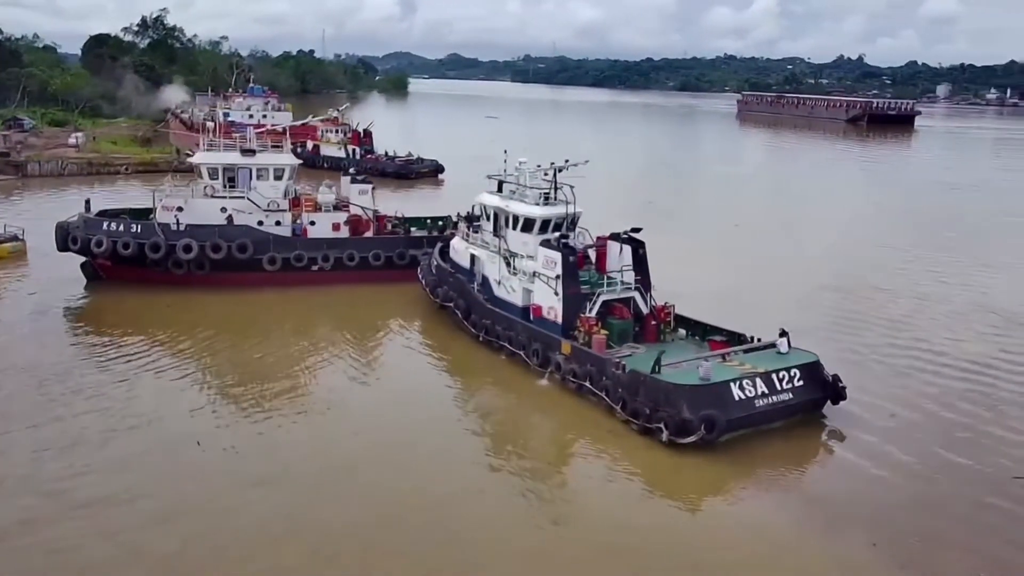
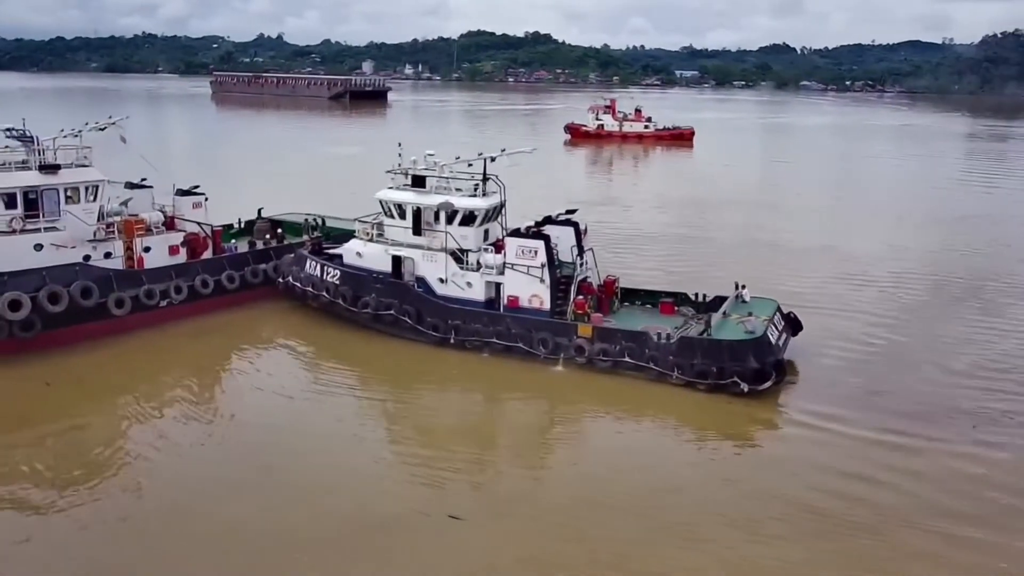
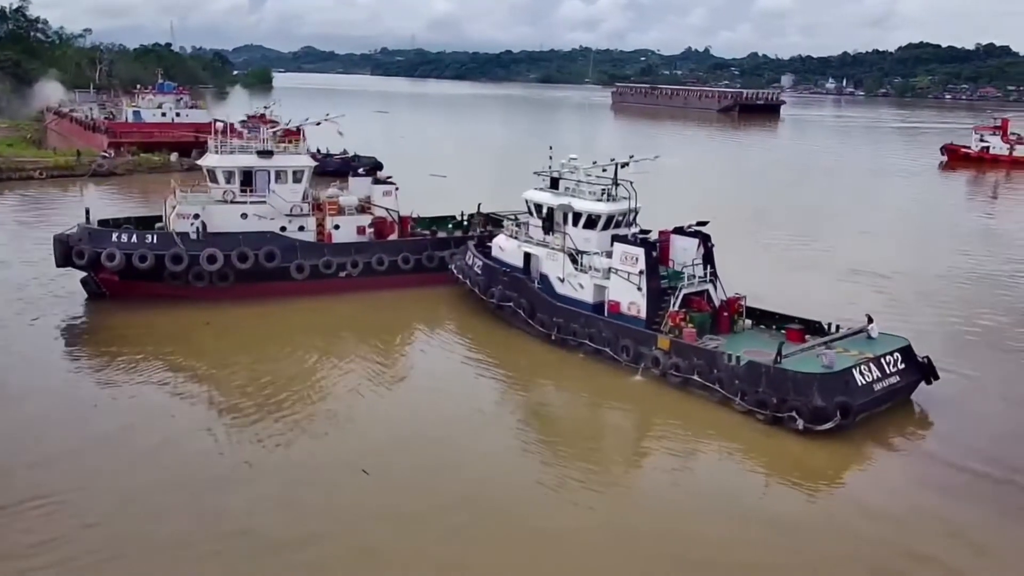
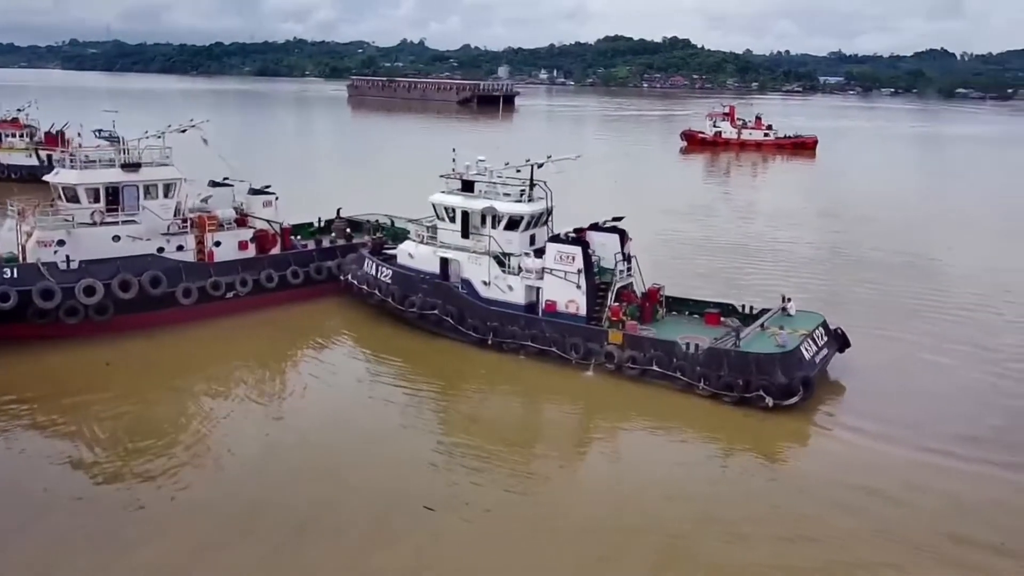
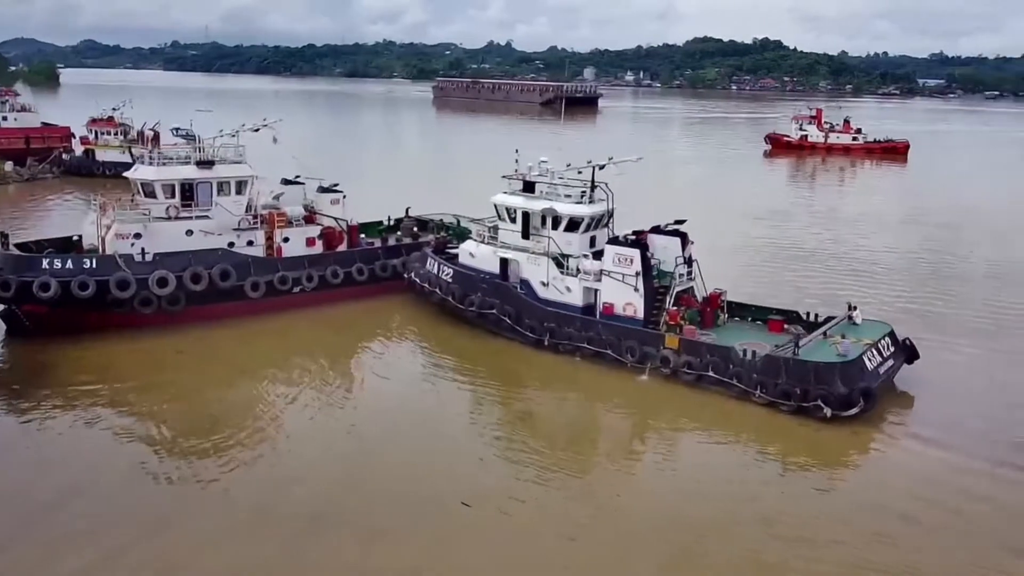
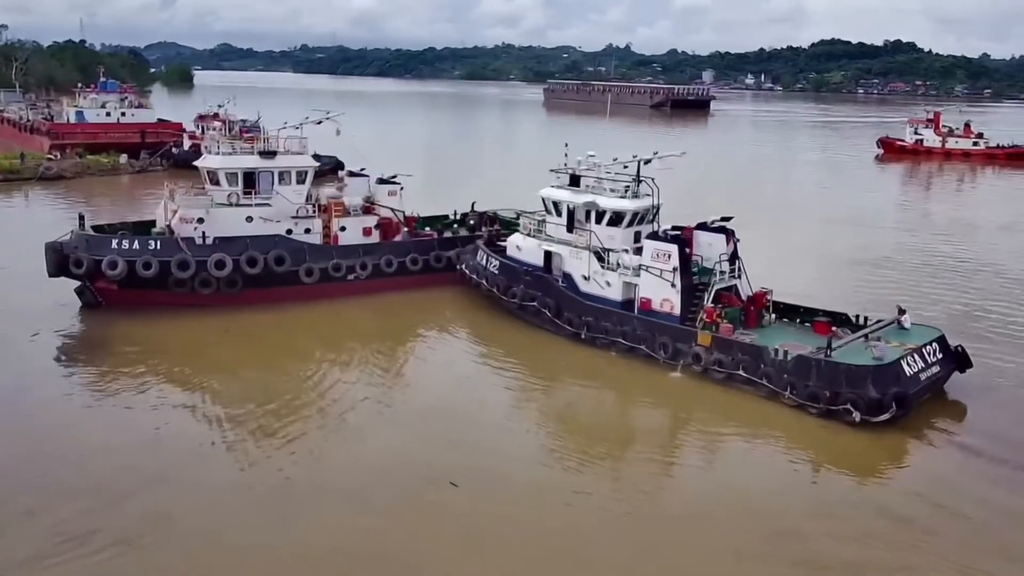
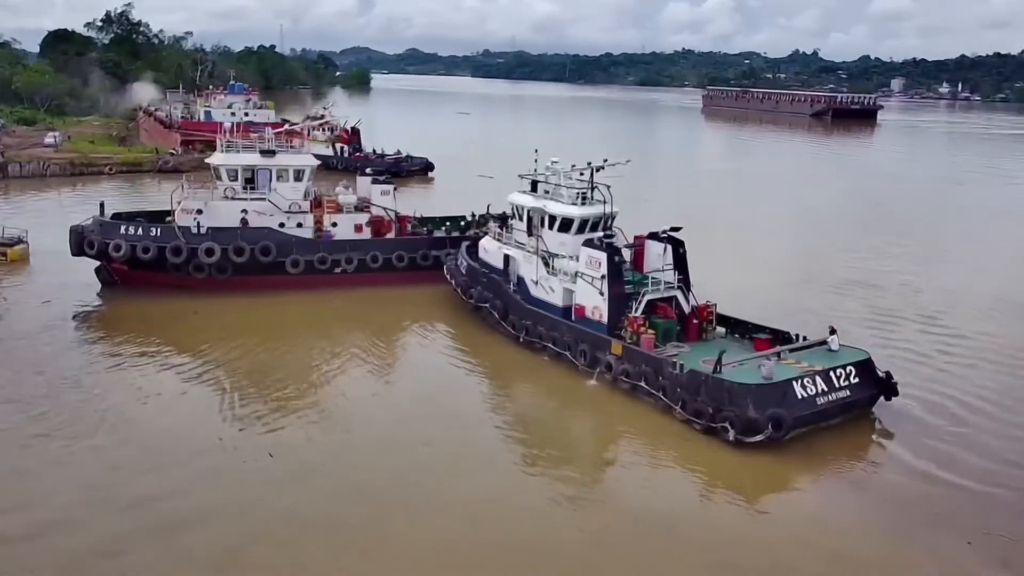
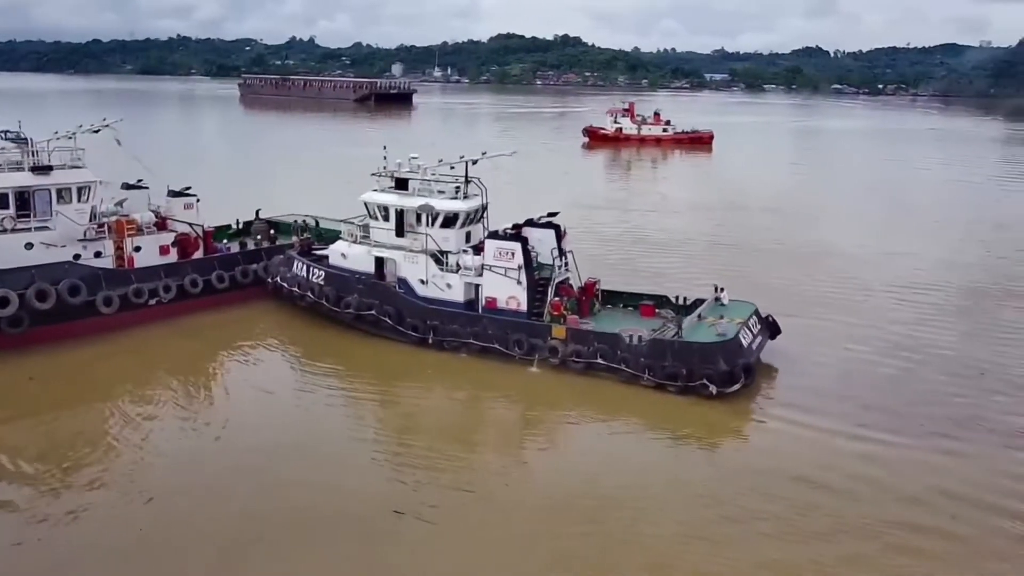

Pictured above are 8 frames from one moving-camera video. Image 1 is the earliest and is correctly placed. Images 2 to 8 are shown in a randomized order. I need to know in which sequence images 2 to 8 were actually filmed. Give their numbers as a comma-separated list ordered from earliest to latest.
7, 3, 6, 5, 4, 8, 2
